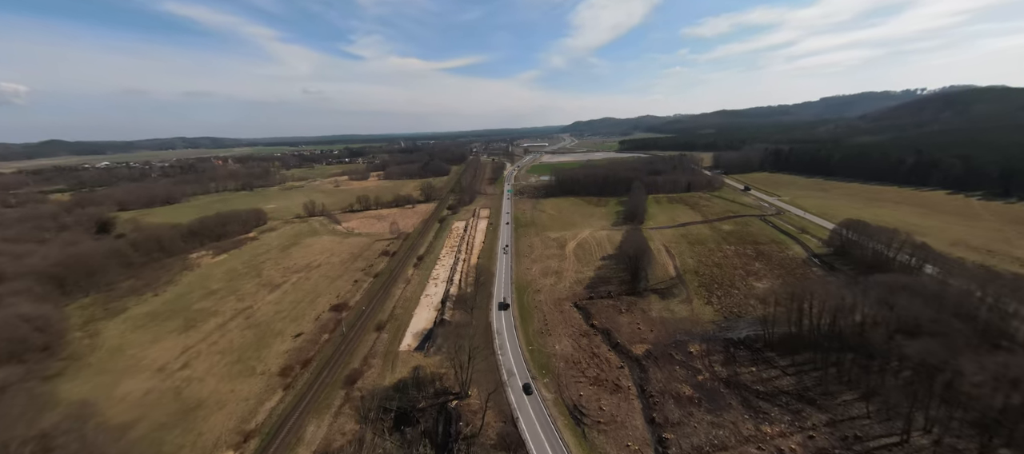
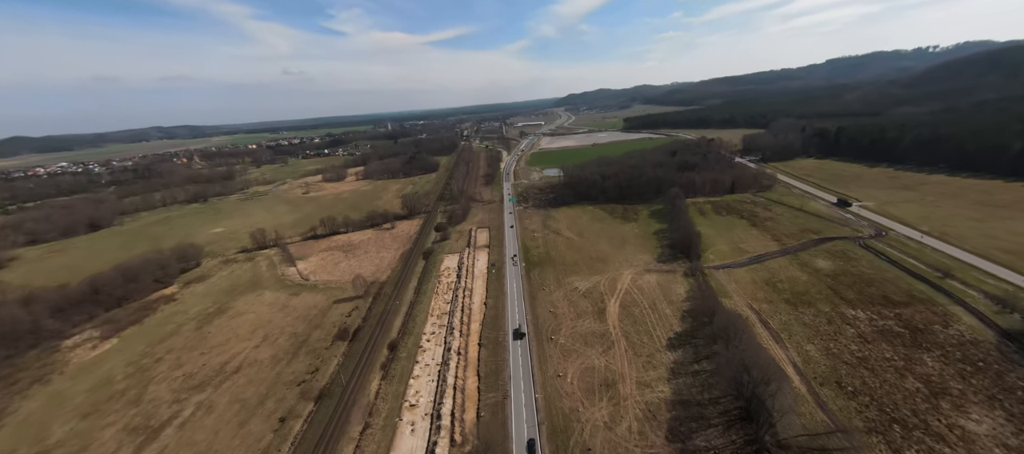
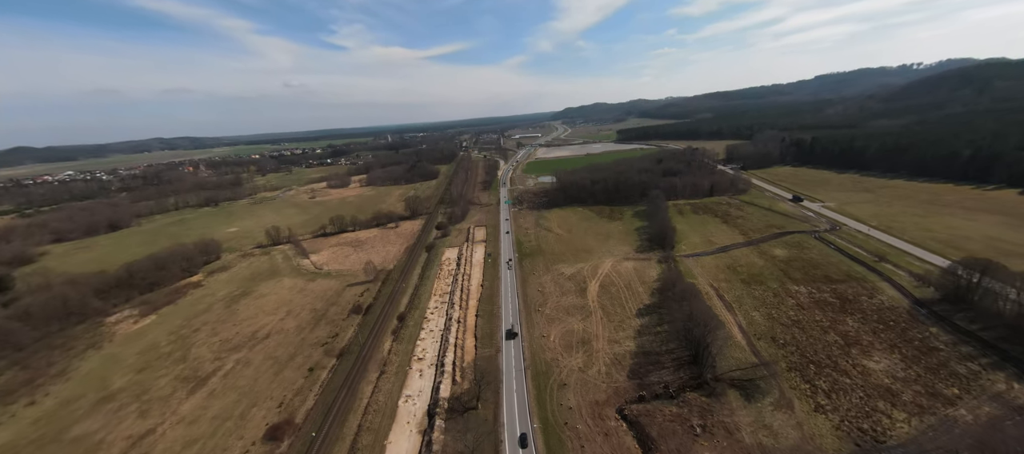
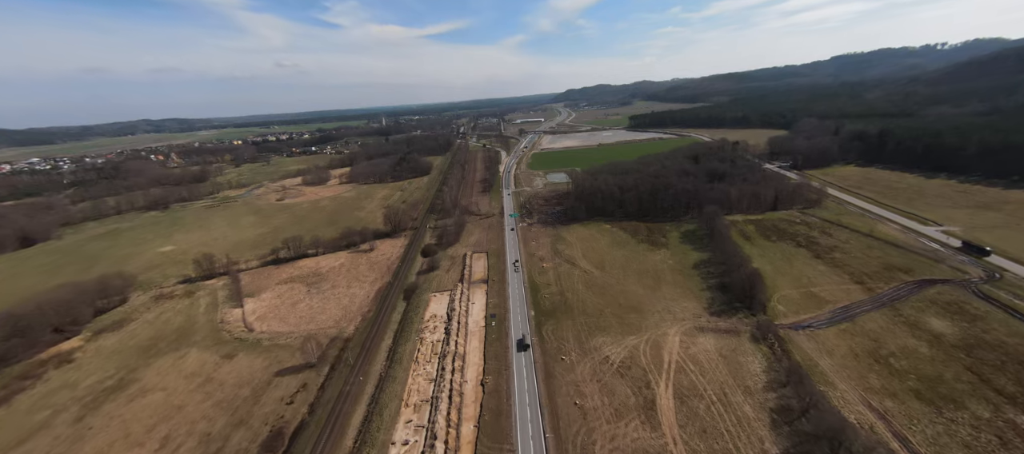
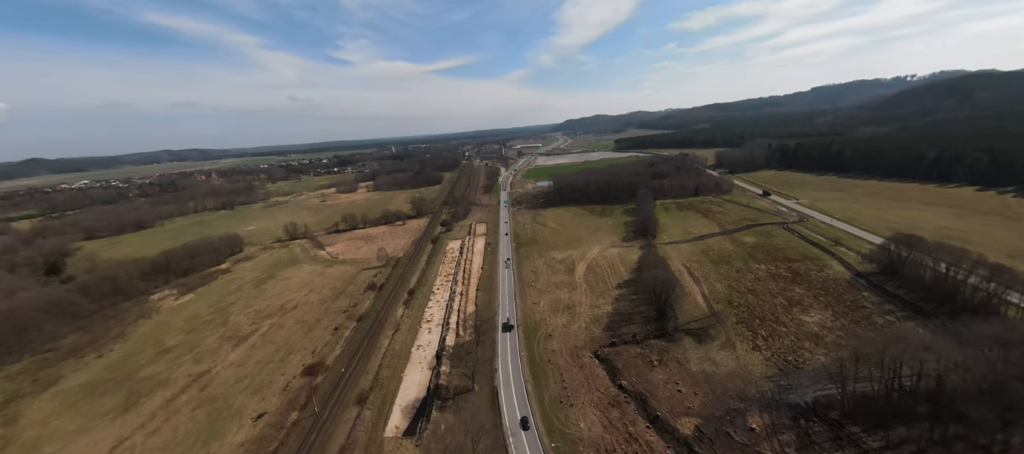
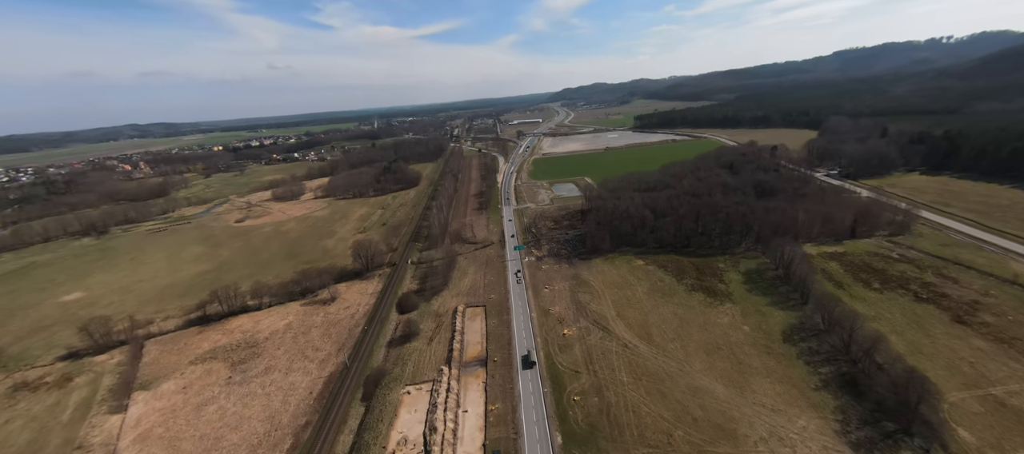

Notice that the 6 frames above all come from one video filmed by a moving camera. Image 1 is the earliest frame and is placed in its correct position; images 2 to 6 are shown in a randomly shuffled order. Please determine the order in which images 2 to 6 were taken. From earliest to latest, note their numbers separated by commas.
5, 3, 2, 4, 6
